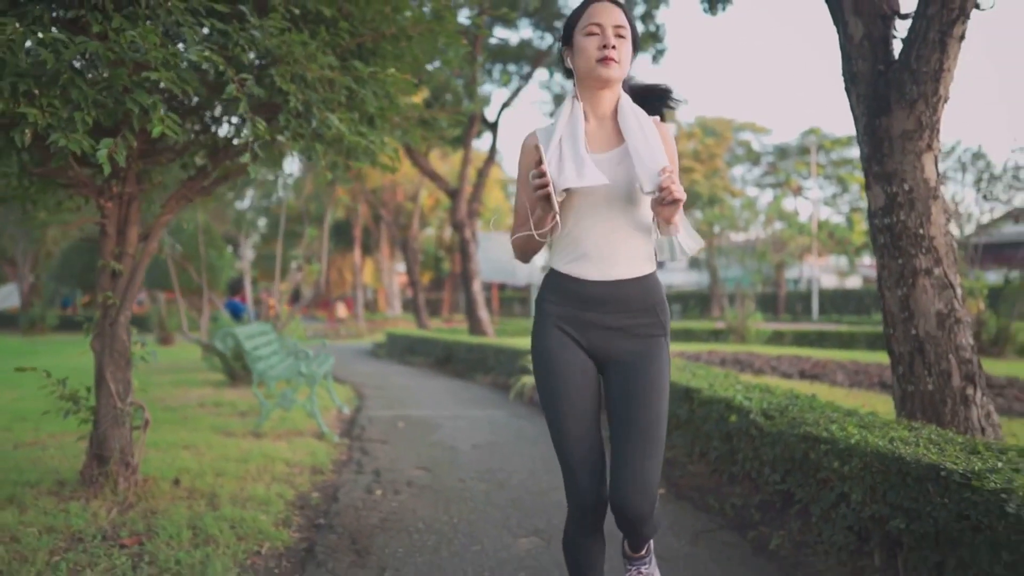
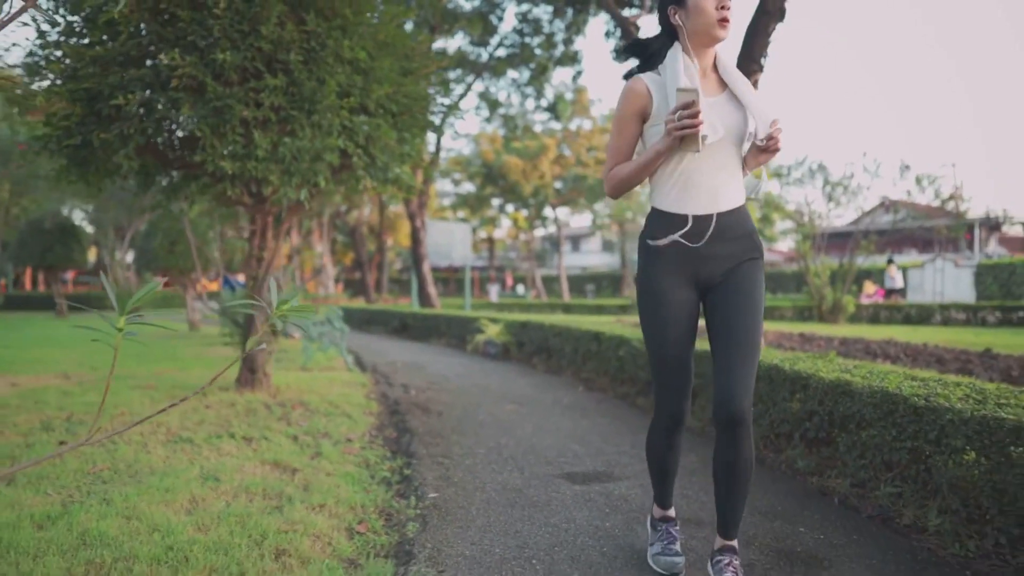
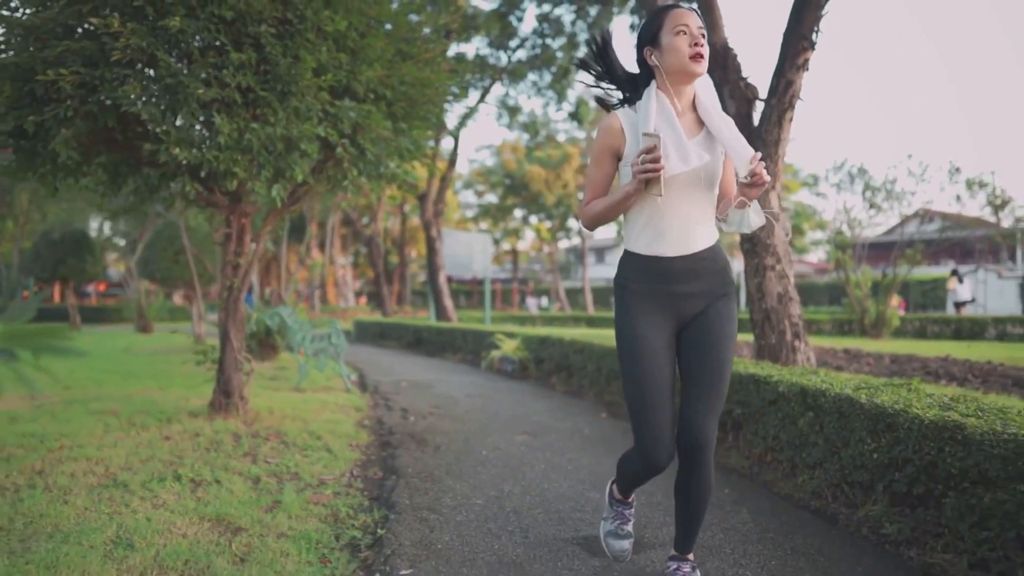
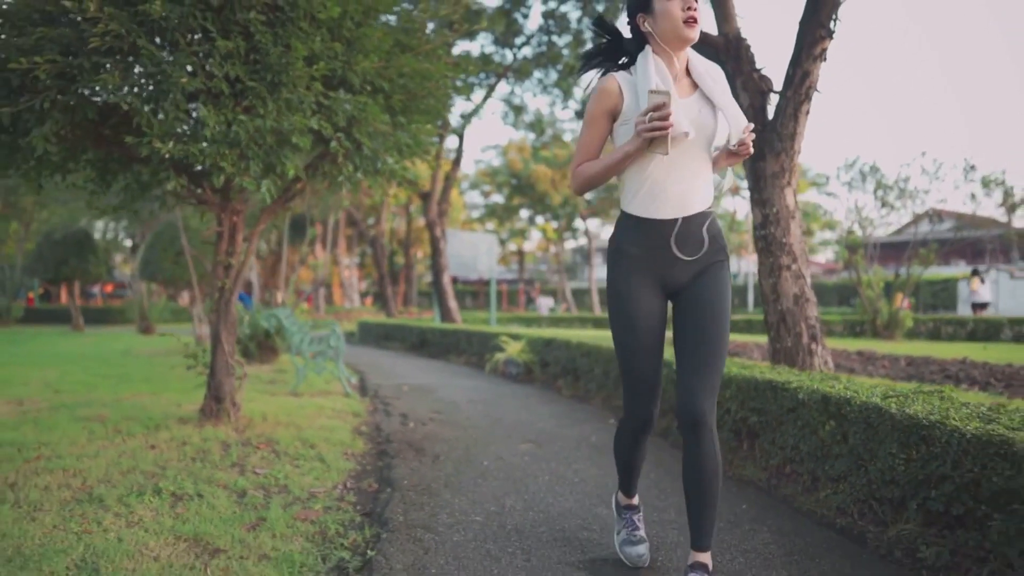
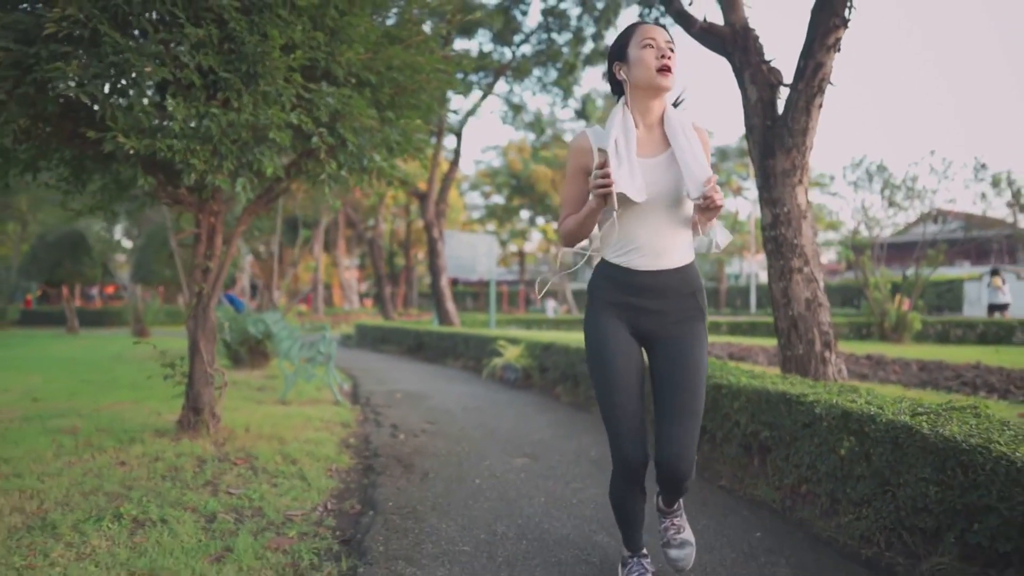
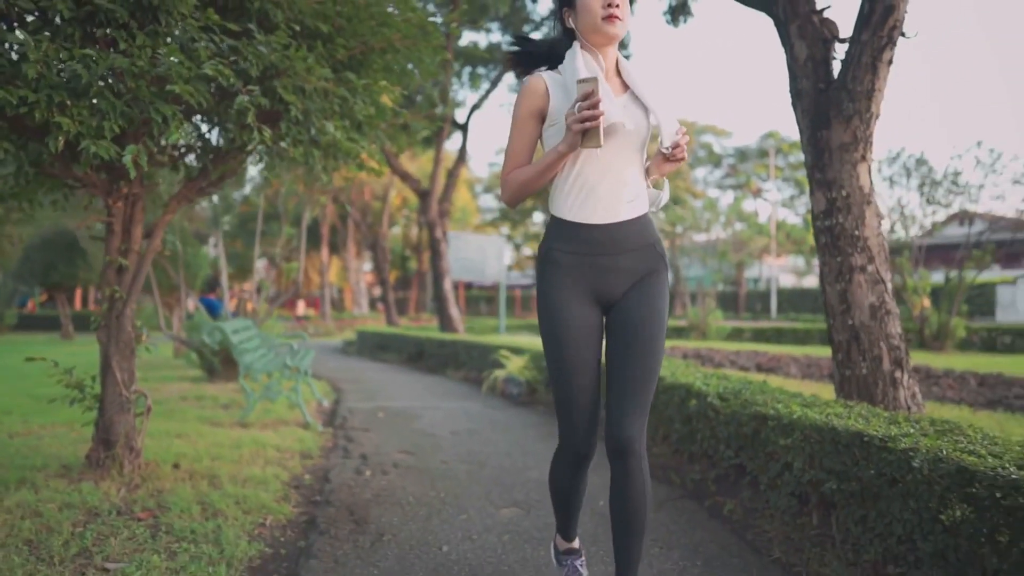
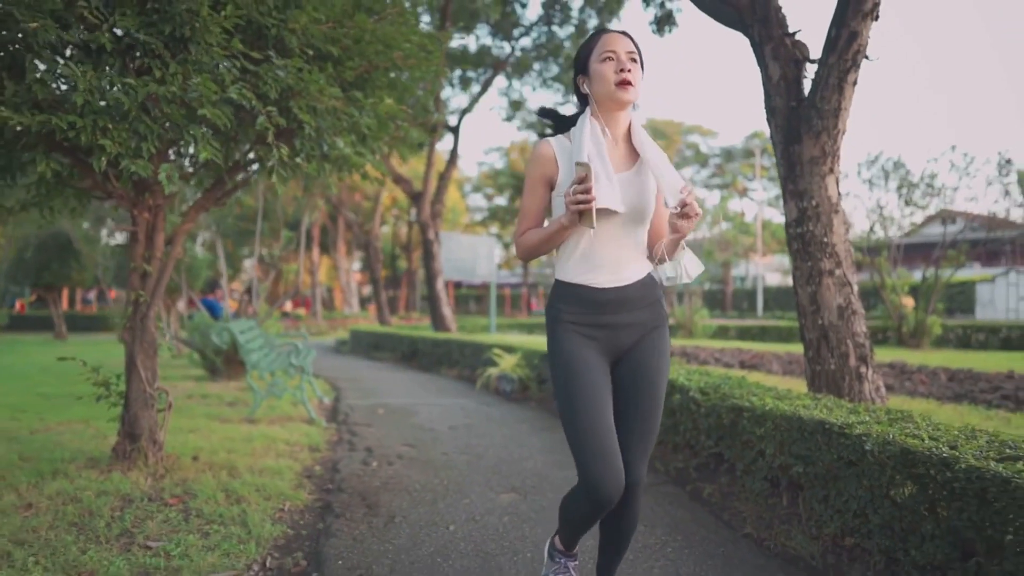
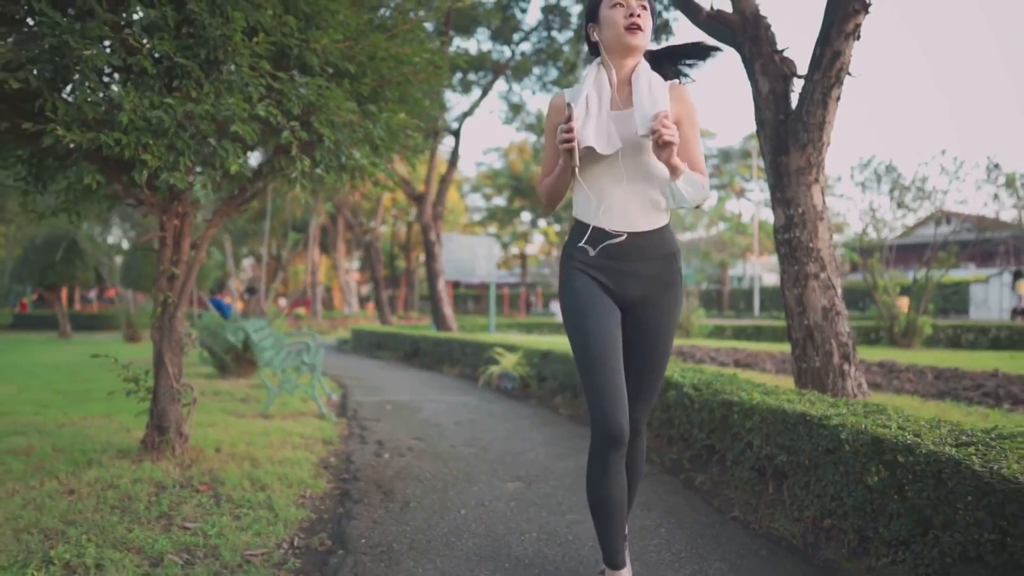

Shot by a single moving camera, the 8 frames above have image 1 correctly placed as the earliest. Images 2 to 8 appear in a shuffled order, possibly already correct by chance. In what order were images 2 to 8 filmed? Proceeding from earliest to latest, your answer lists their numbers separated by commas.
6, 7, 8, 5, 4, 3, 2
